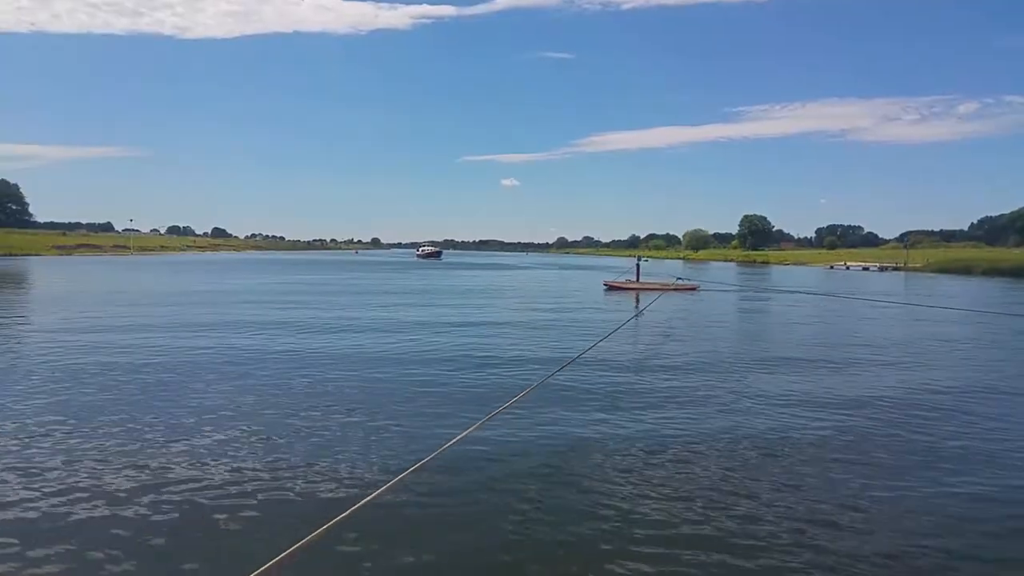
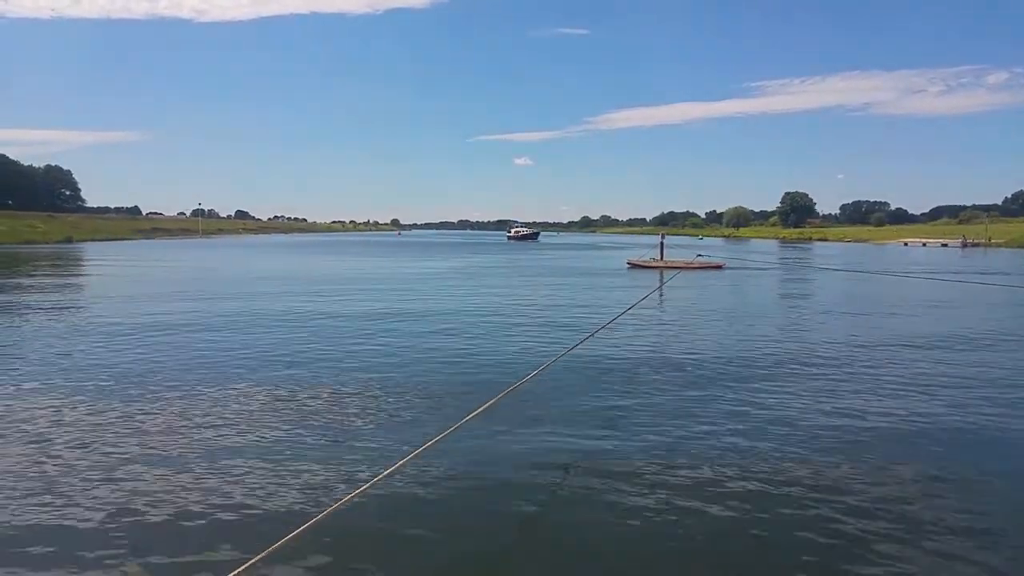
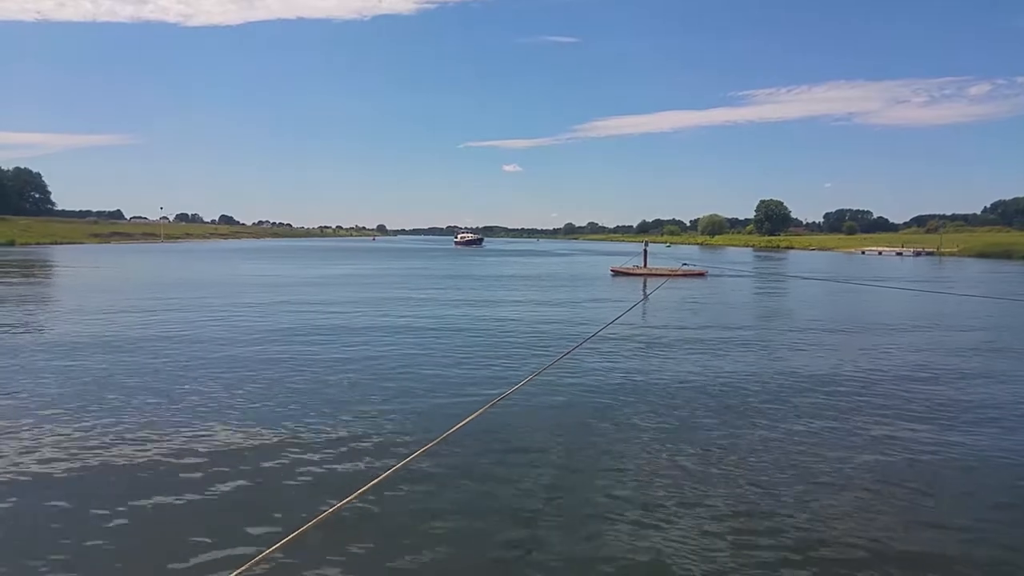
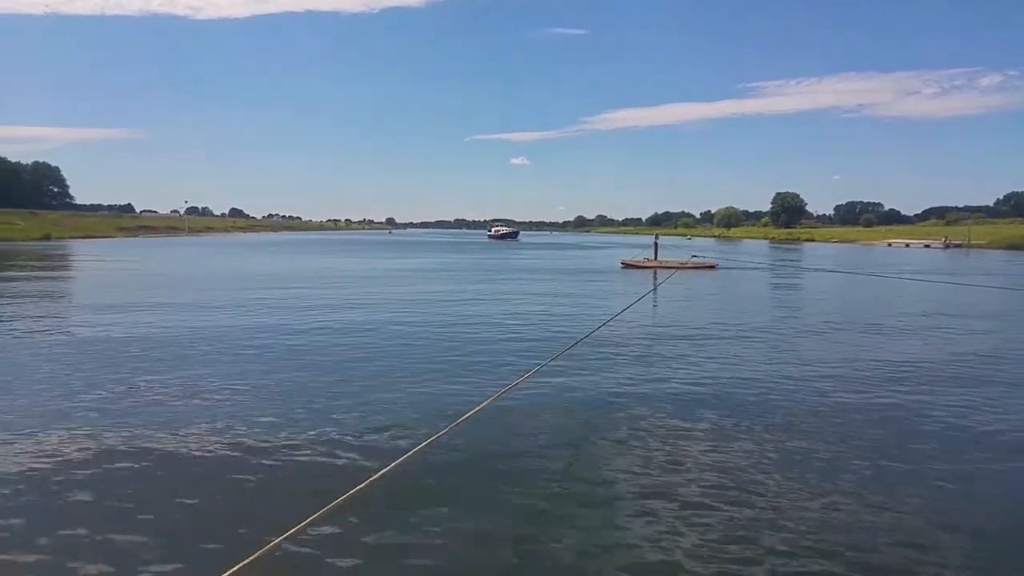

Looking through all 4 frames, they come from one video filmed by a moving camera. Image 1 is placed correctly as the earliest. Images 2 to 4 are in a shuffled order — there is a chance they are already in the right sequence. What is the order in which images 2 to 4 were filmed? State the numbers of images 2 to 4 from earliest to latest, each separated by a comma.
3, 4, 2
